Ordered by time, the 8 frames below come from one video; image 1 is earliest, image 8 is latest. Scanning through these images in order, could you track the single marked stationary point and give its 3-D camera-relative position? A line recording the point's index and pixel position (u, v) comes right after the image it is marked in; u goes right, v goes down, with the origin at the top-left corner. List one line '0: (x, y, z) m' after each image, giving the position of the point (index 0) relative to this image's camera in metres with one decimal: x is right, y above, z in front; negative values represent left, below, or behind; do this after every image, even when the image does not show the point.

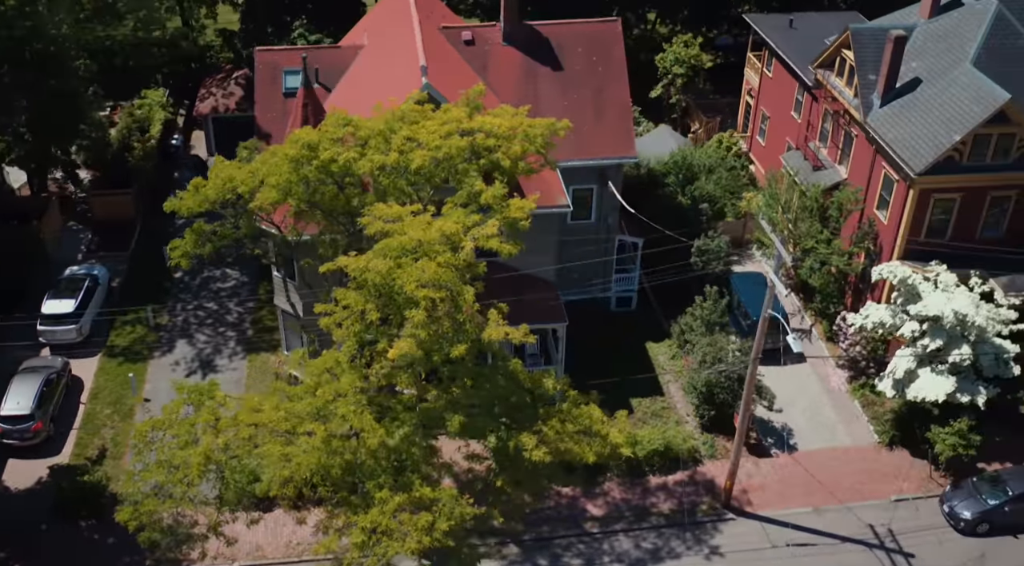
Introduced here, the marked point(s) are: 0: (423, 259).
0: (-1.8, +0.5, +18.6) m
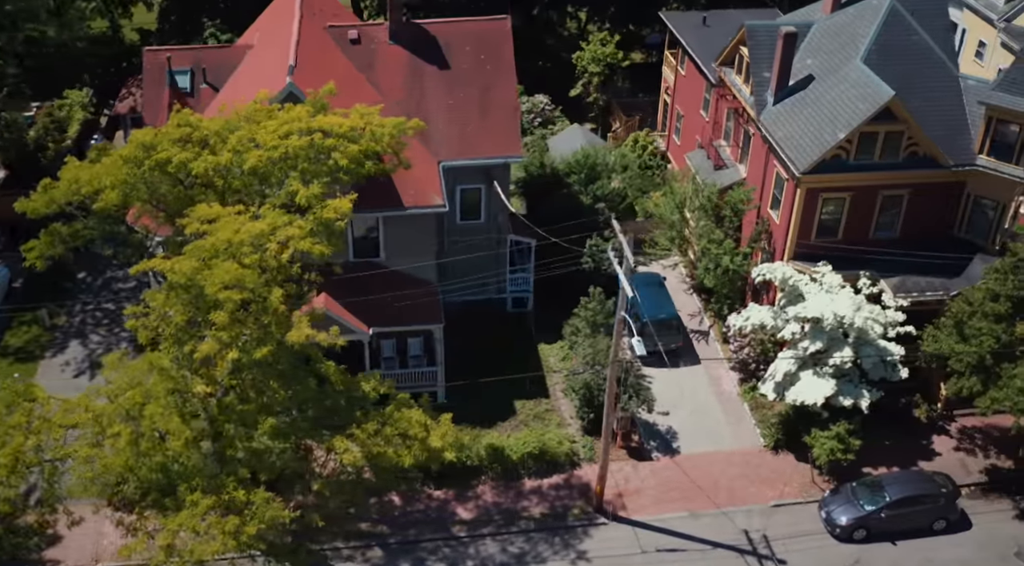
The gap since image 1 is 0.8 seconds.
0: (-5.8, +0.5, +18.4) m
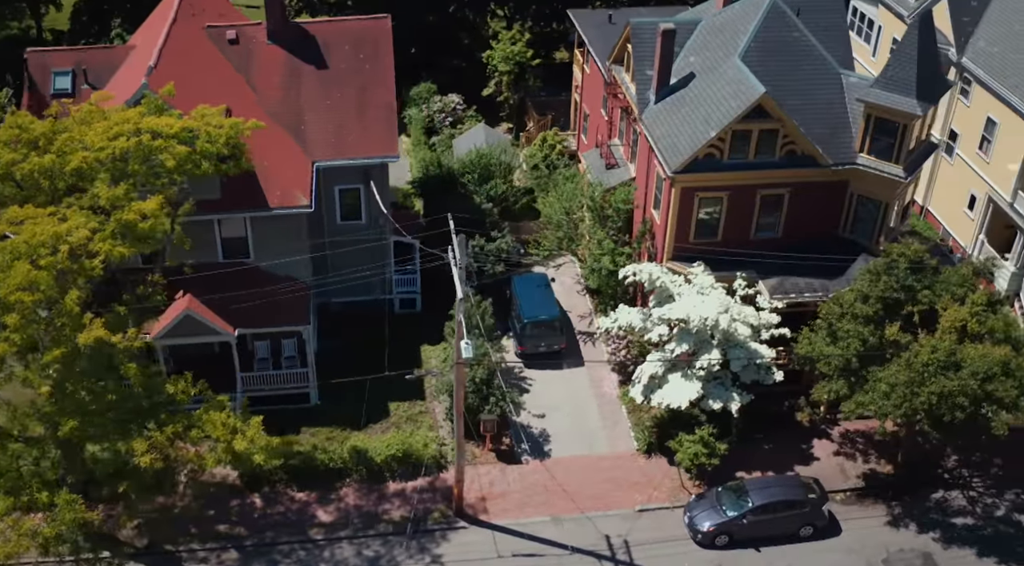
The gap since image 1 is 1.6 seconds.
0: (-10.0, +0.4, +18.4) m
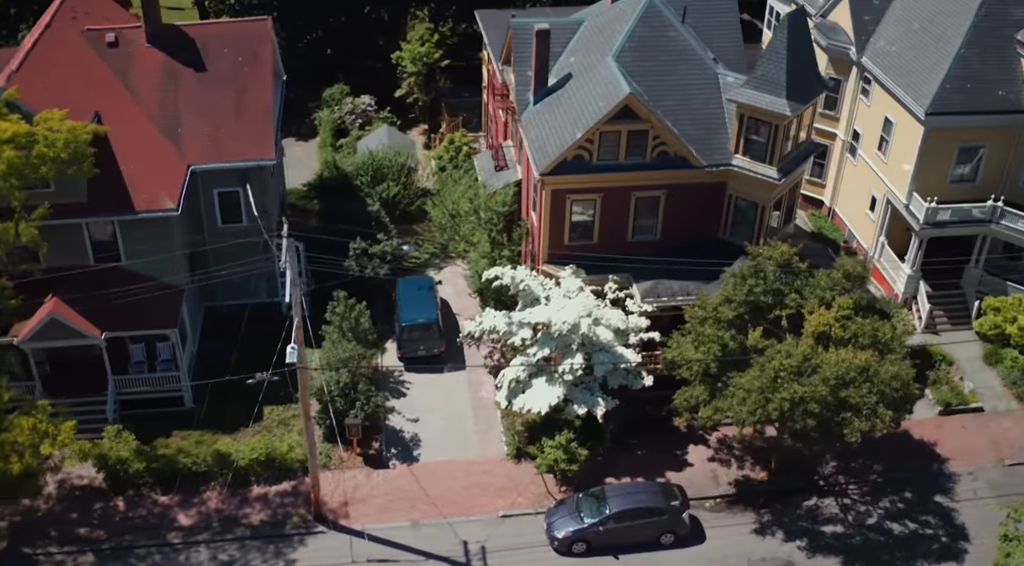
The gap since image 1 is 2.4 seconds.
0: (-14.1, +0.3, +18.4) m
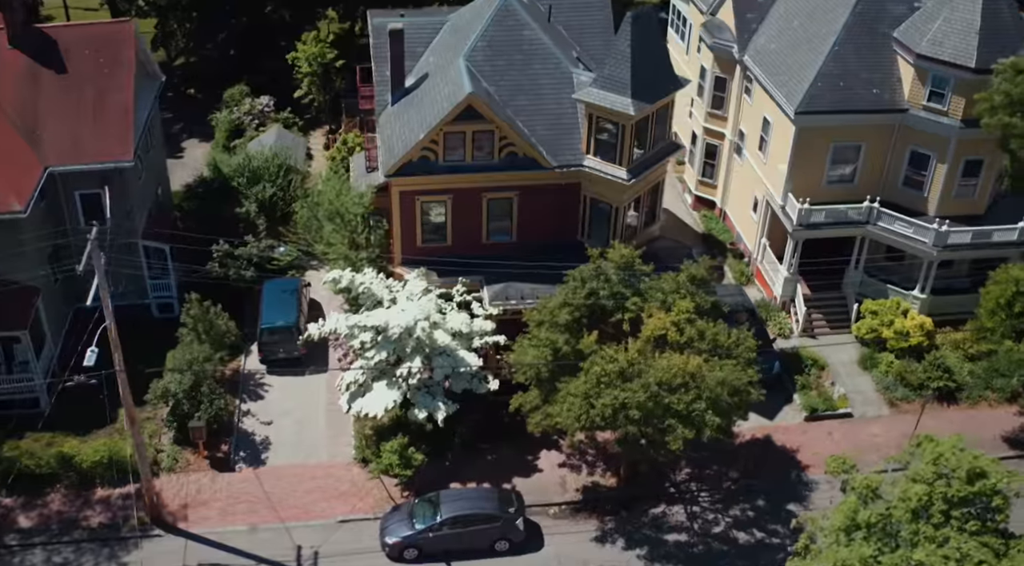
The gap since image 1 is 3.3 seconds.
0: (-18.9, +0.3, +18.5) m
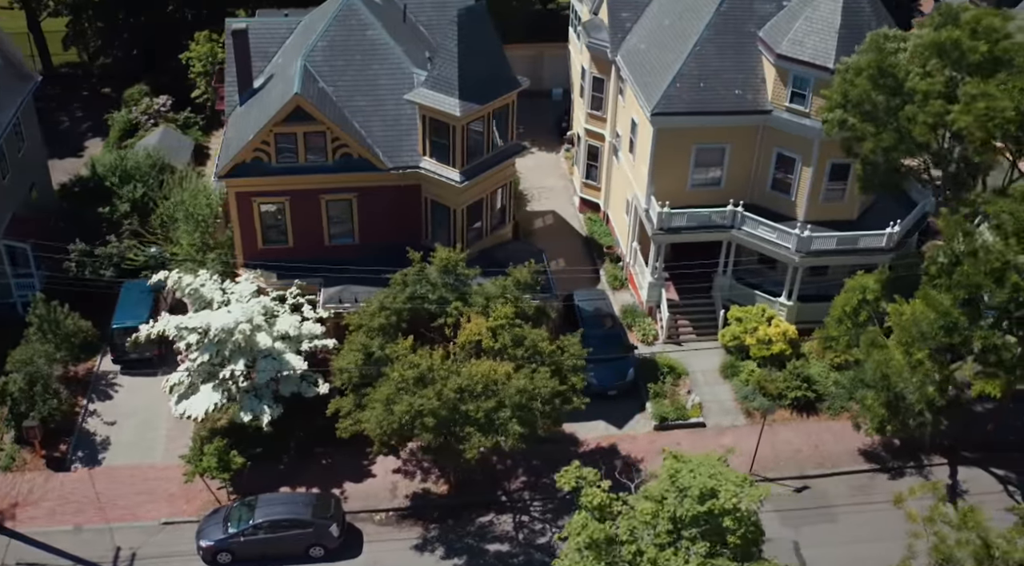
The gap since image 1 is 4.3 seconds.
0: (-24.0, +0.4, +18.9) m
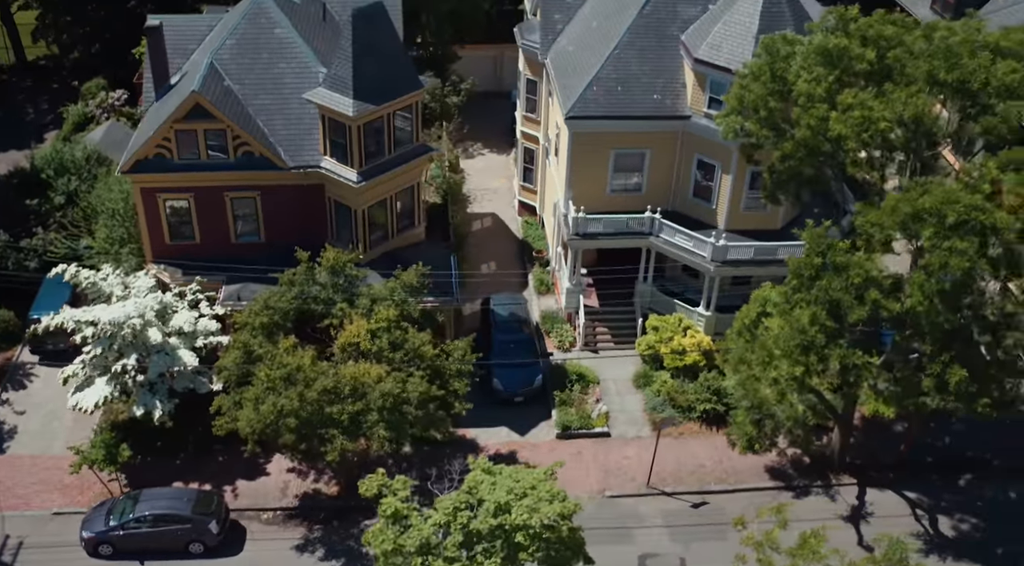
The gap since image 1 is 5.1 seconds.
0: (-27.3, +1.0, +19.9) m
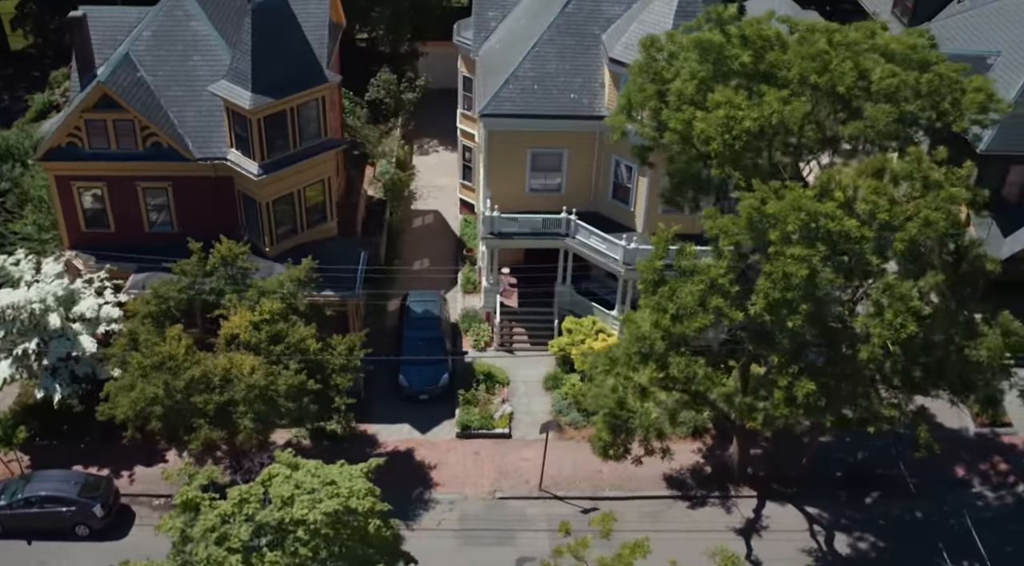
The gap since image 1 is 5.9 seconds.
0: (-30.5, +1.9, +21.4) m
